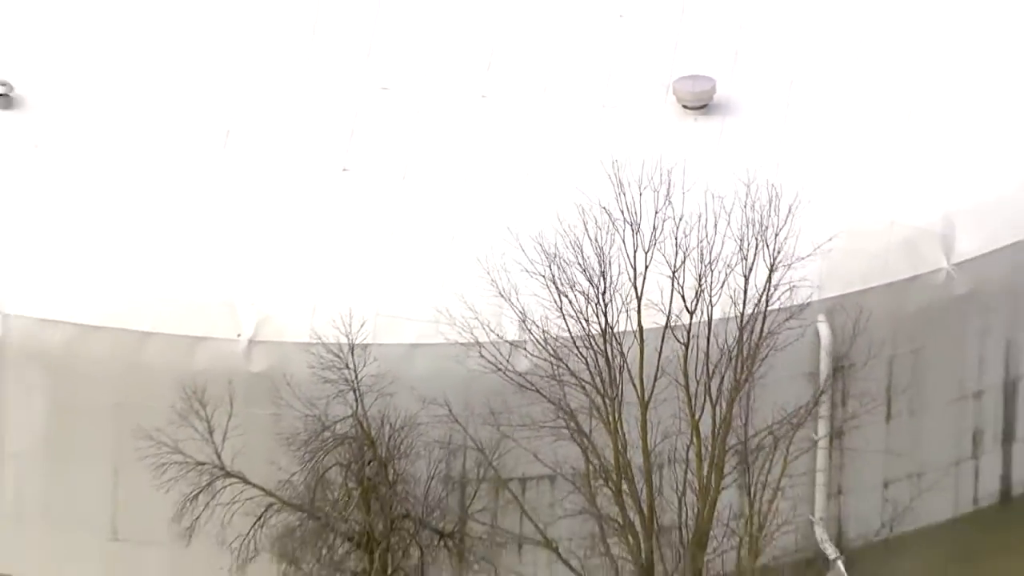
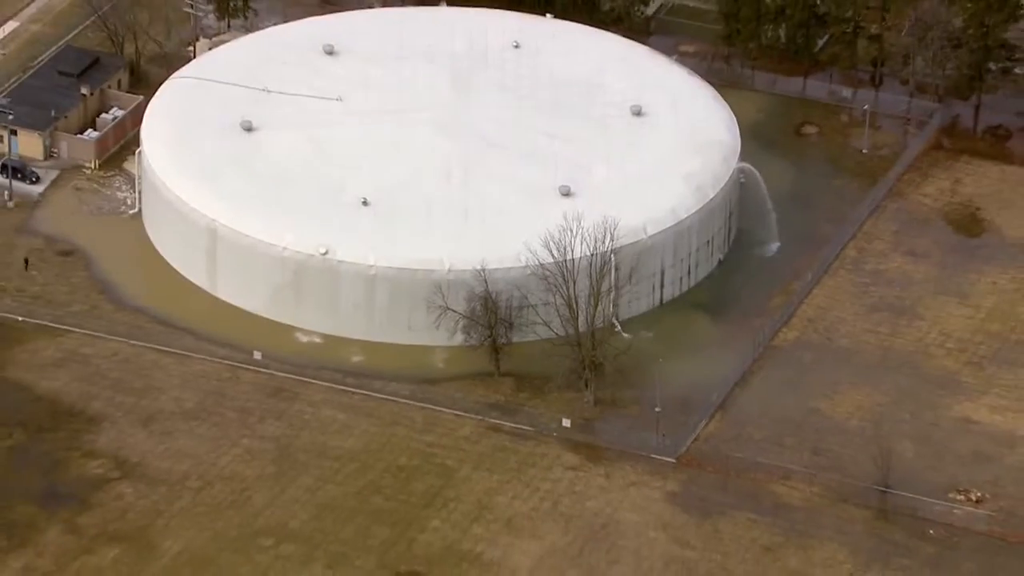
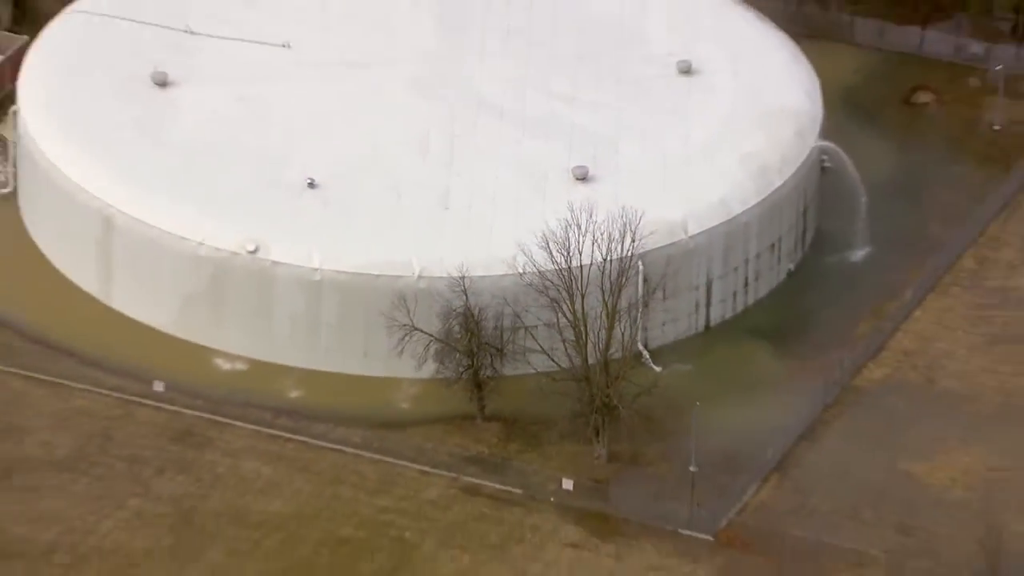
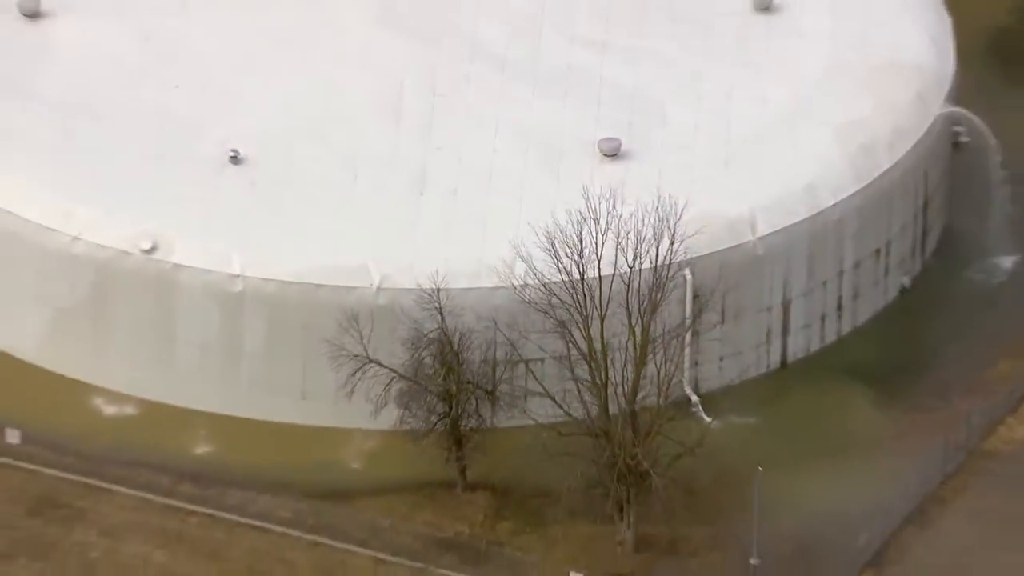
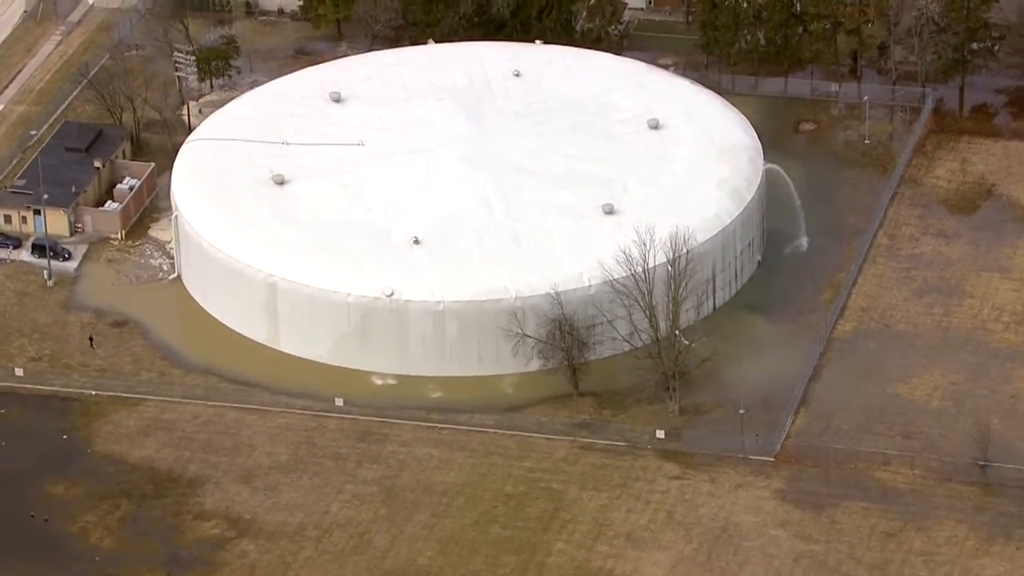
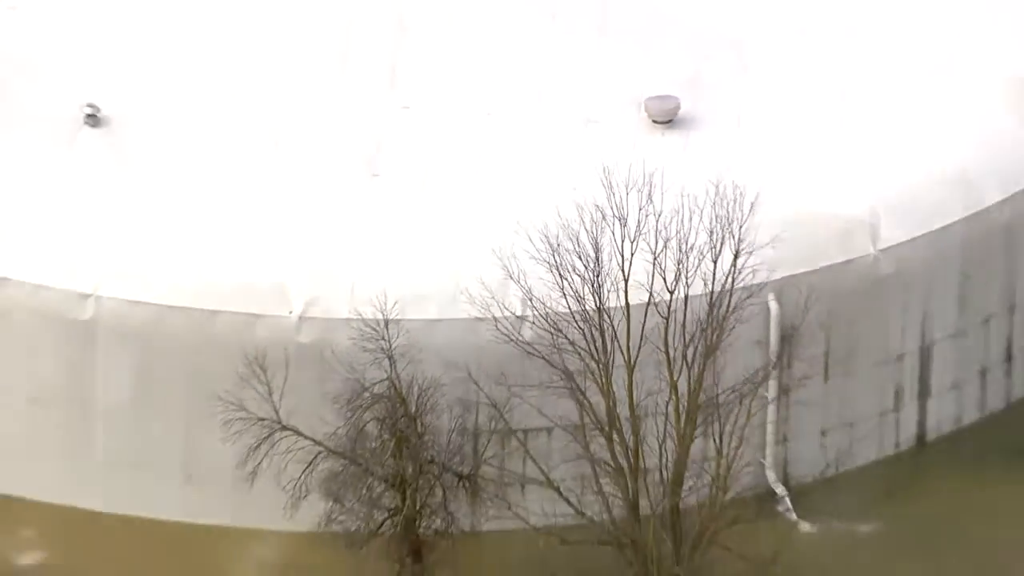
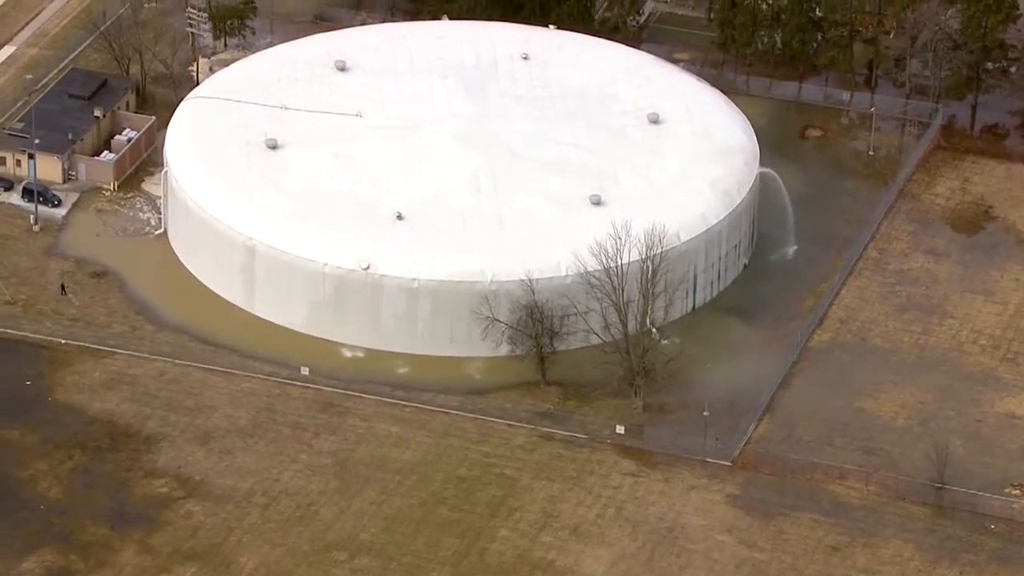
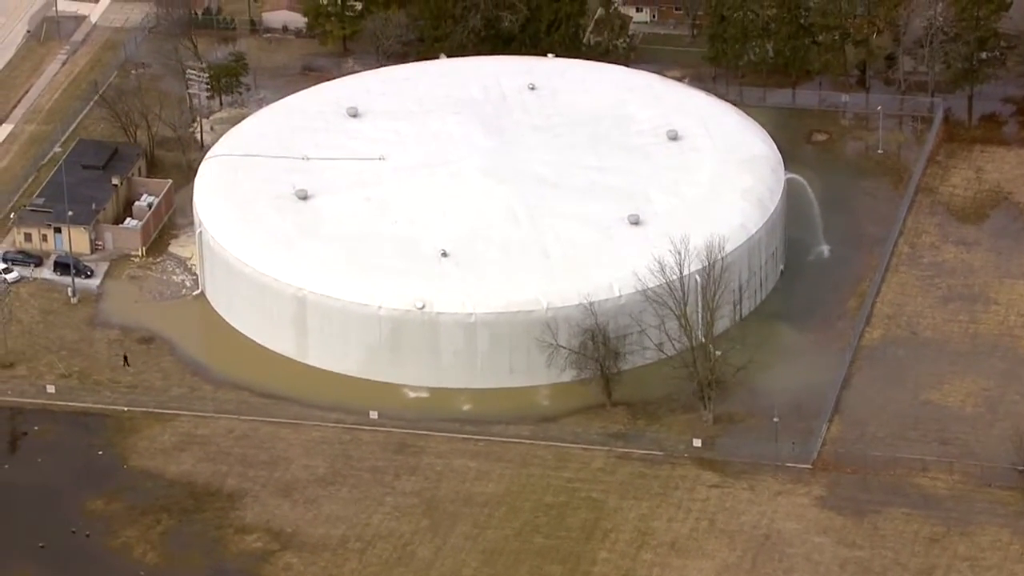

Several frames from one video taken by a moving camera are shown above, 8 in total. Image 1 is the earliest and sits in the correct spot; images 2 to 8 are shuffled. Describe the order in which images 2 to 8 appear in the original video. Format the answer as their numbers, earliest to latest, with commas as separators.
6, 4, 3, 2, 7, 5, 8
